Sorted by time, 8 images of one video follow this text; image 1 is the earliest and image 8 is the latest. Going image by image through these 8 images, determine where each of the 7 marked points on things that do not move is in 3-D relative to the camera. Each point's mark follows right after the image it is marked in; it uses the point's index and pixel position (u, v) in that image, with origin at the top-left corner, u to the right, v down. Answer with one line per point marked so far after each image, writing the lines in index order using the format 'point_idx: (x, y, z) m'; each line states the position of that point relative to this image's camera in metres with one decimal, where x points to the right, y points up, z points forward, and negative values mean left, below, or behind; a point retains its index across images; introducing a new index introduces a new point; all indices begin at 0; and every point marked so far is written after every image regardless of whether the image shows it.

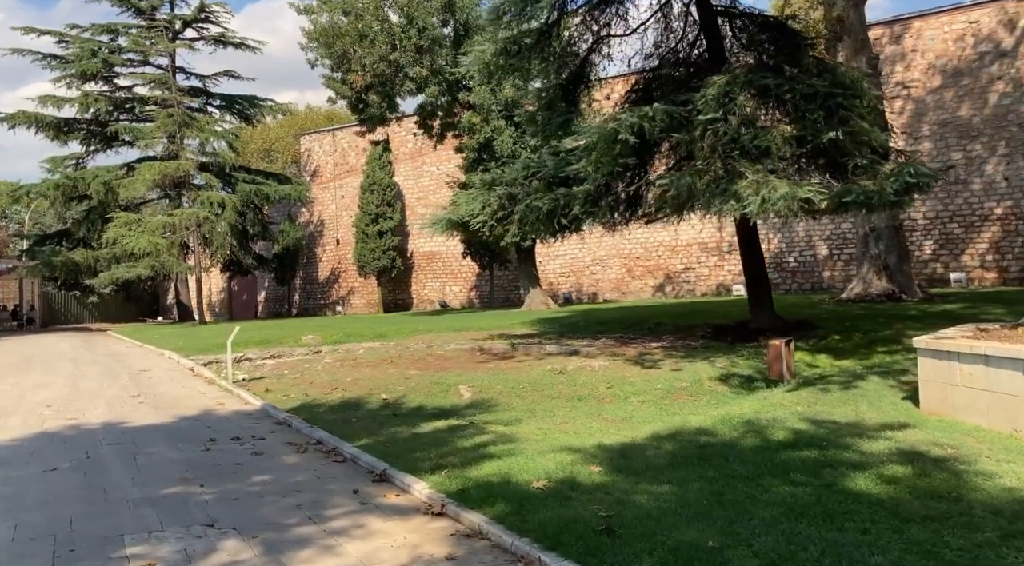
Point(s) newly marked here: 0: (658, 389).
0: (+1.7, -1.2, +10.9) m
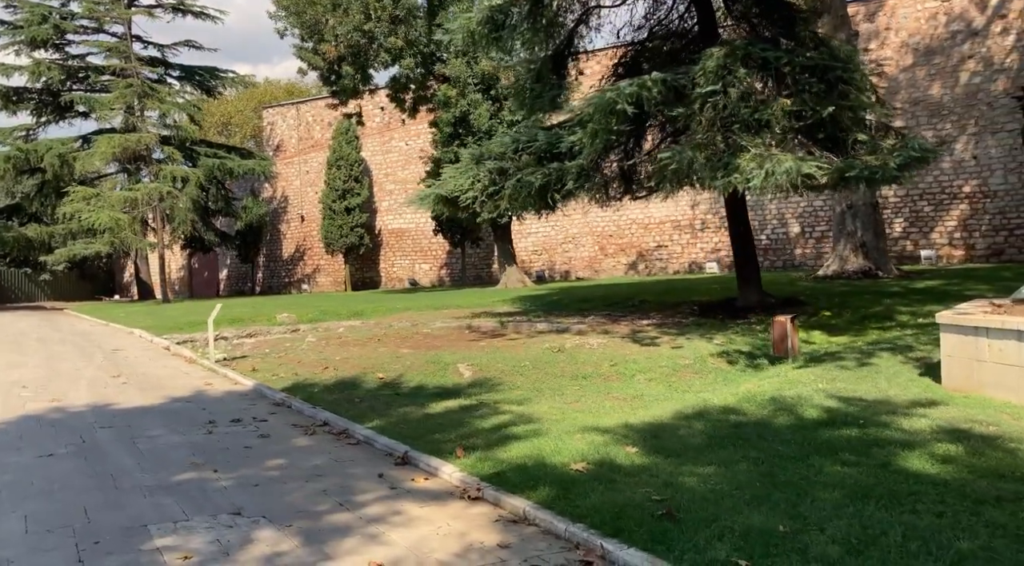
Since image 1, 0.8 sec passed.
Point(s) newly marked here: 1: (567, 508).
0: (+1.7, -1.0, +10.7) m
1: (+0.3, -1.2, +5.1) m
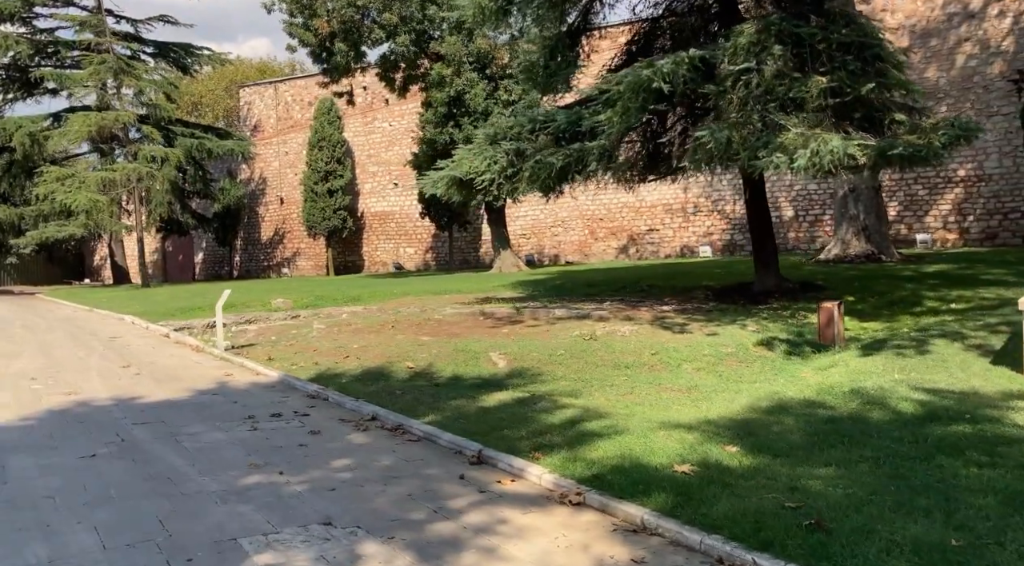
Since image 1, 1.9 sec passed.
0: (+2.1, -0.8, +10.3) m
1: (+0.9, -1.1, +4.7) m
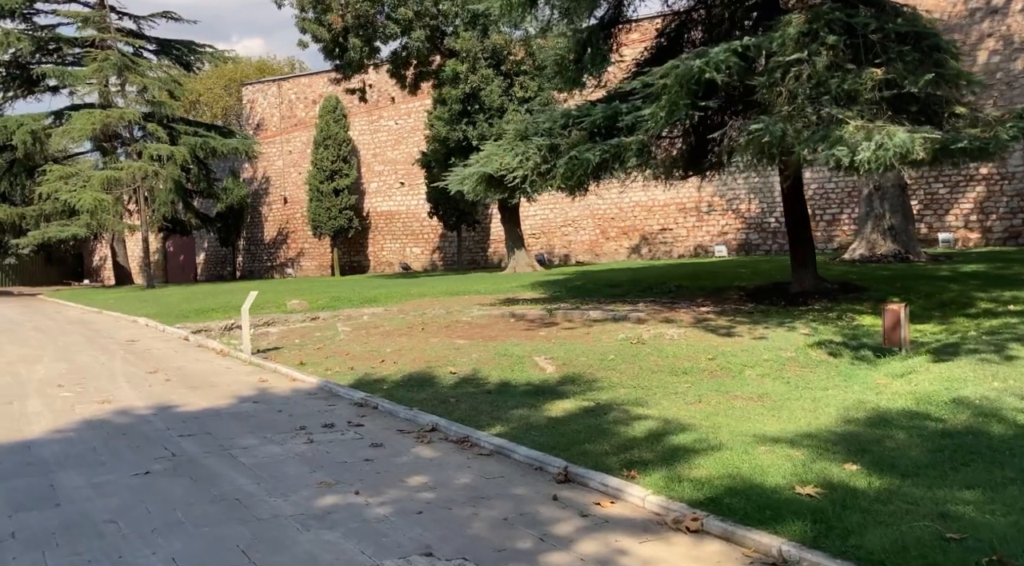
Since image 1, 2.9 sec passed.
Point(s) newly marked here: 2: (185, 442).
0: (+2.7, -0.8, +9.9) m
1: (+1.5, -1.2, +4.2) m
2: (-2.4, -1.2, +6.9) m
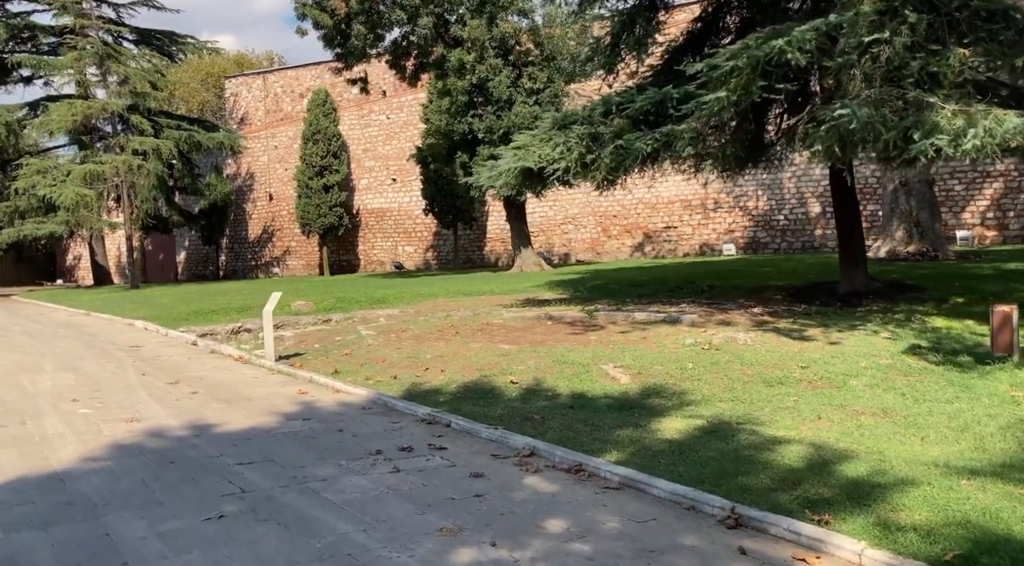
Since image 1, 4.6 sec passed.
0: (+3.3, -0.8, +8.9) m
1: (+2.3, -1.2, +3.2) m
2: (-1.6, -1.2, +5.8) m
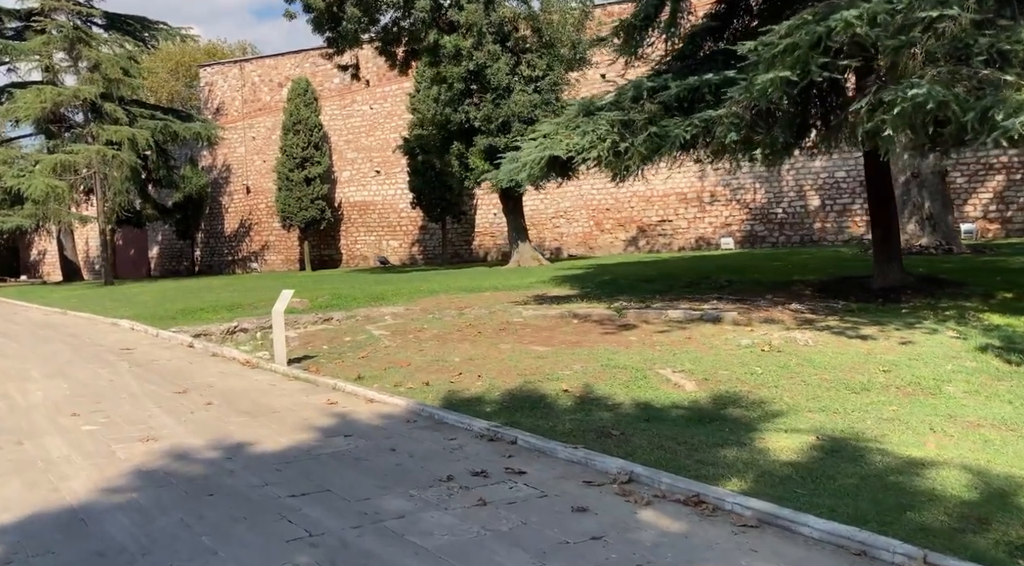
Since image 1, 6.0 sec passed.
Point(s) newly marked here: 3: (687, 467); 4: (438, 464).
0: (+3.8, -0.8, +8.1) m
1: (+2.9, -1.2, +2.4) m
2: (-1.0, -1.2, +4.9) m
3: (+1.0, -1.1, +5.5) m
4: (-0.5, -1.1, +5.9) m
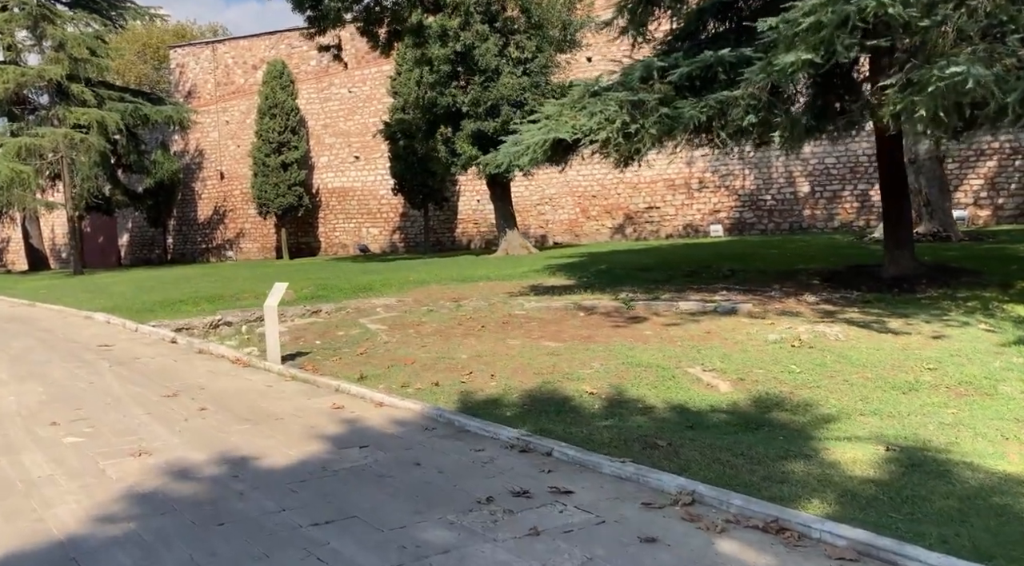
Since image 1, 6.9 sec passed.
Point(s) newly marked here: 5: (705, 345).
0: (+3.9, -0.7, +7.6) m
1: (+3.3, -1.2, +1.9) m
2: (-0.8, -1.2, +4.2) m
3: (+1.2, -1.0, +5.0) m
4: (-0.2, -1.1, +5.3) m
5: (+1.8, -0.6, +9.2) m
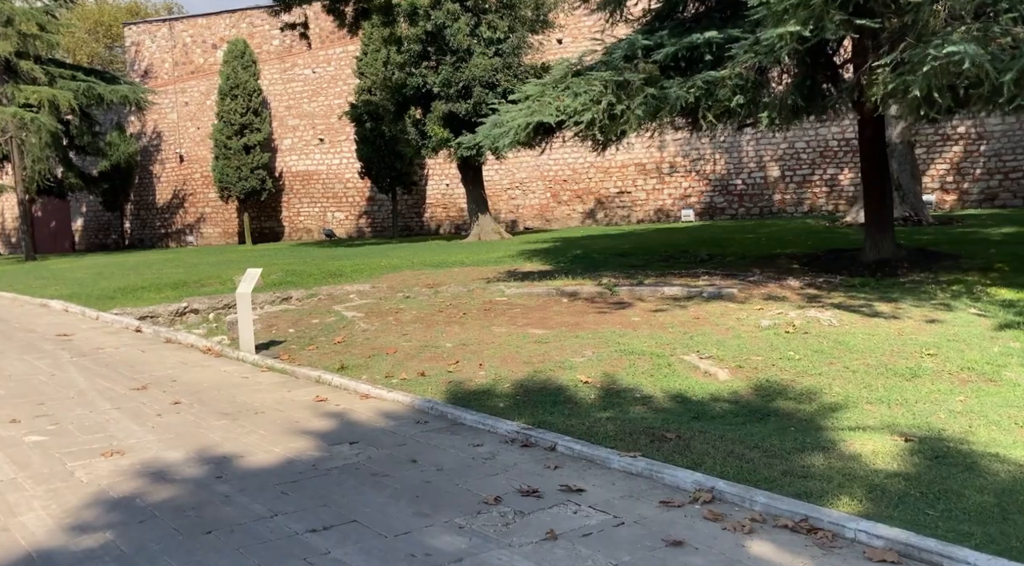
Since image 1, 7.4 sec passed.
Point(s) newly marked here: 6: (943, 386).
0: (+3.9, -0.6, +7.5) m
1: (+3.4, -1.1, +1.7) m
2: (-0.7, -1.1, +3.9) m
3: (+1.3, -1.0, +4.7) m
4: (-0.2, -1.0, +5.0) m
5: (+1.7, -0.5, +8.9) m
6: (+3.1, -0.7, +6.8) m
